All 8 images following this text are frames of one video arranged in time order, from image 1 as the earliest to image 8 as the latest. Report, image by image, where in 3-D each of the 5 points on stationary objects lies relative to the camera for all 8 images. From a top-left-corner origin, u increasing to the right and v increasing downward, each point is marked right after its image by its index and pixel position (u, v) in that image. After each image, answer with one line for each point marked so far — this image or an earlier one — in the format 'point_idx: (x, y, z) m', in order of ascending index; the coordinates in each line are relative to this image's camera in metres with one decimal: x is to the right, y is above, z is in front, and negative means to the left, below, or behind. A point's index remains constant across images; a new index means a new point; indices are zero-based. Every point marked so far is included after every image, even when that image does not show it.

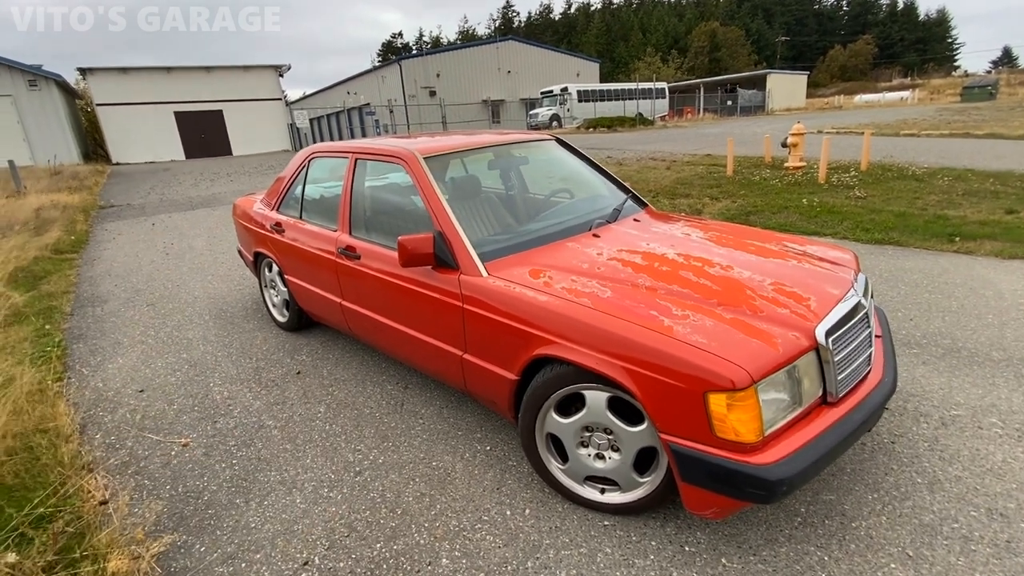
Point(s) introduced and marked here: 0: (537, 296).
0: (+0.1, 0.0, +2.1) m
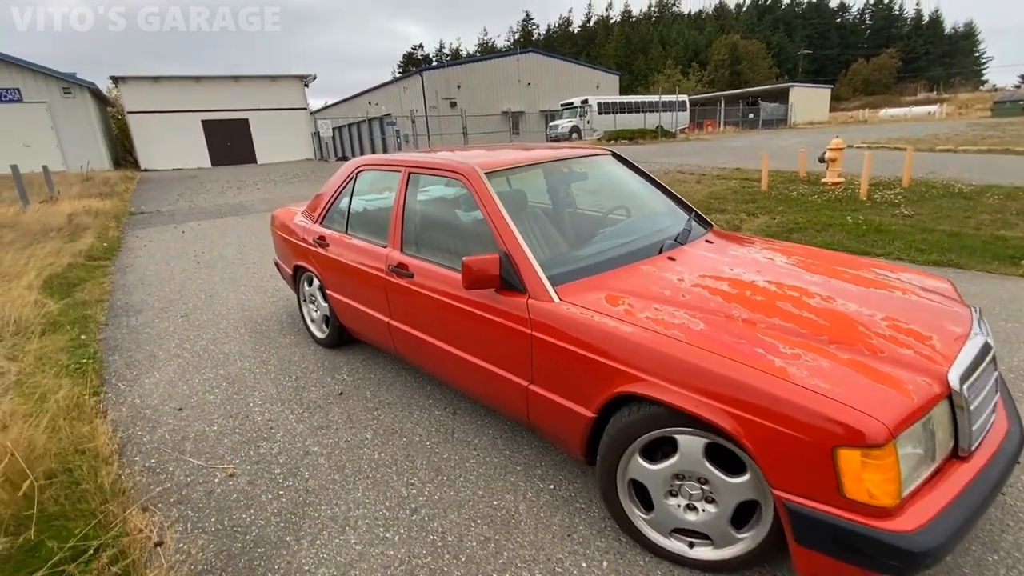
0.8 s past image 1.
0: (+0.4, -0.2, +1.9) m
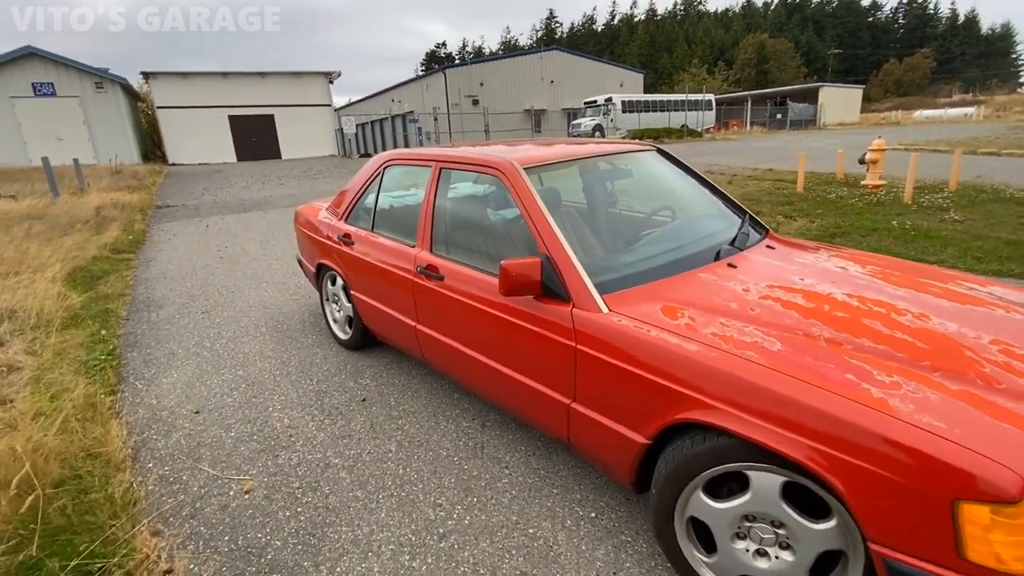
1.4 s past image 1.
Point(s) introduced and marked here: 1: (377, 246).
0: (+0.6, -0.2, +1.7) m
1: (-0.9, +0.3, +3.2) m
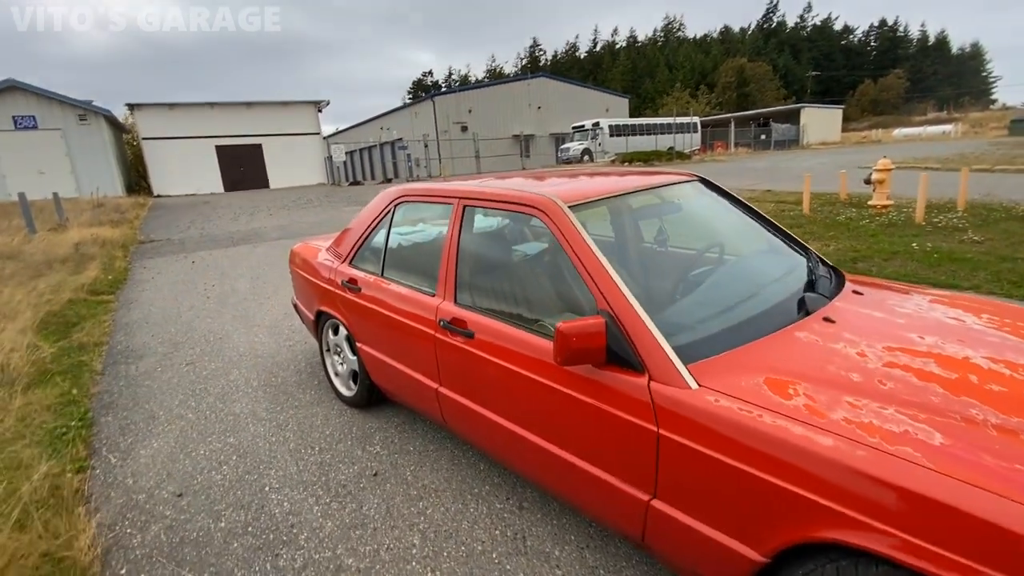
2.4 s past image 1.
0: (+0.8, -0.4, +1.3) m
1: (-0.7, 0.0, +2.8) m
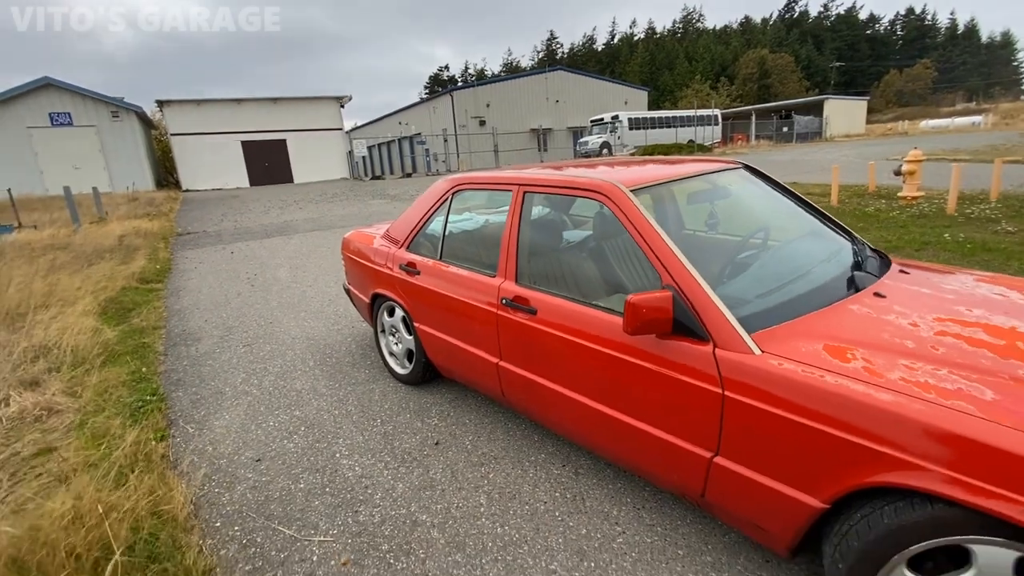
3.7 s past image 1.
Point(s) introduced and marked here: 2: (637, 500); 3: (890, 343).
0: (+1.0, -0.3, +1.5) m
1: (-0.4, +0.1, +3.0) m
2: (+0.6, -1.0, +2.3) m
3: (+1.2, -0.2, +1.6) m
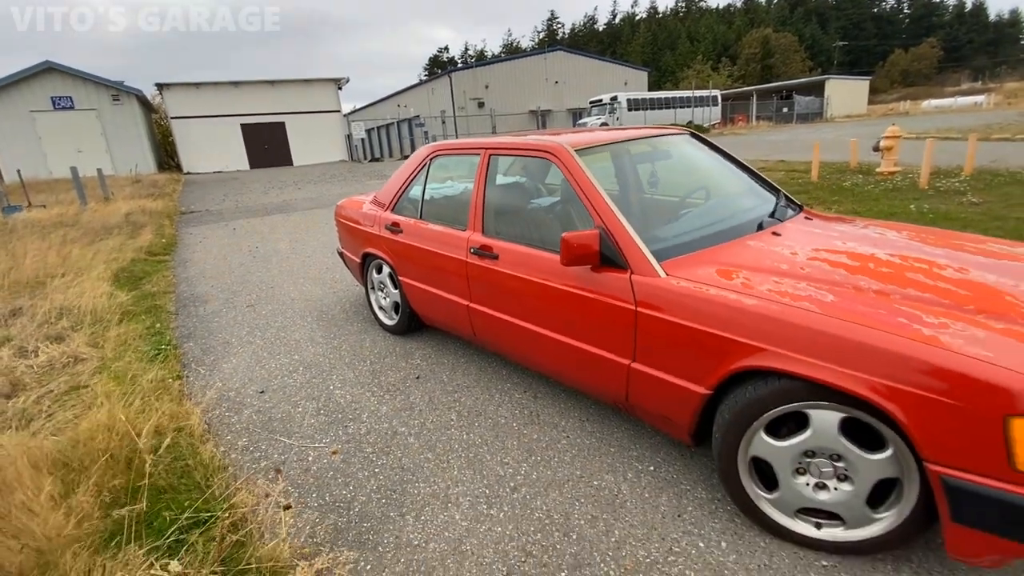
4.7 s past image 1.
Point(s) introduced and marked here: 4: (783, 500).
0: (+0.8, 0.0, +1.9) m
1: (-0.6, +0.4, +3.4) m
2: (+0.4, -0.7, +2.7) m
3: (+1.0, +0.1, +2.0) m
4: (+1.0, -0.8, +1.8) m
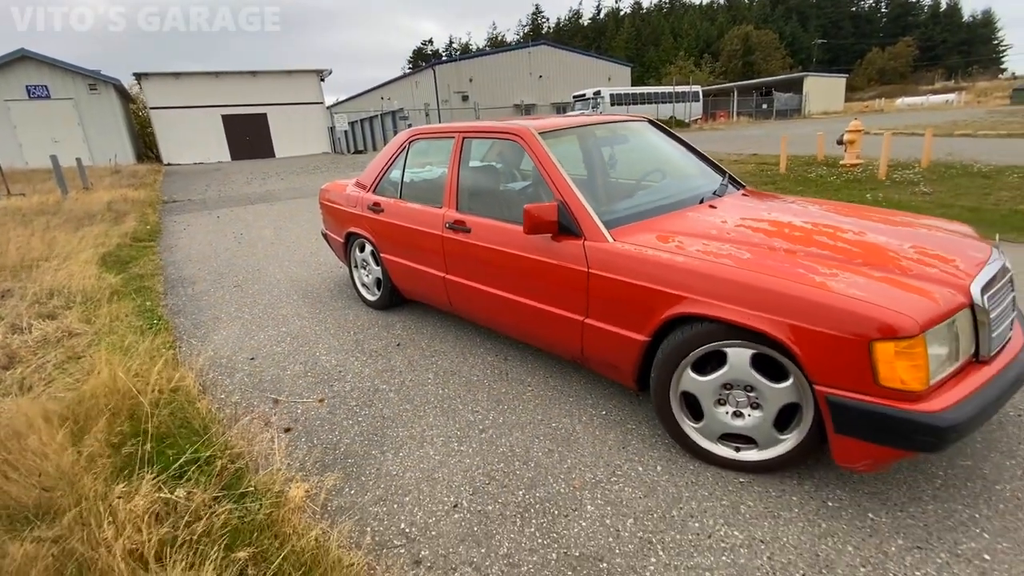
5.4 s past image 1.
0: (+0.7, +0.1, +2.2) m
1: (-0.8, +0.6, +3.6) m
2: (+0.2, -0.5, +3.0) m
3: (+0.9, +0.3, +2.4) m
4: (+0.8, -0.6, +2.2) m
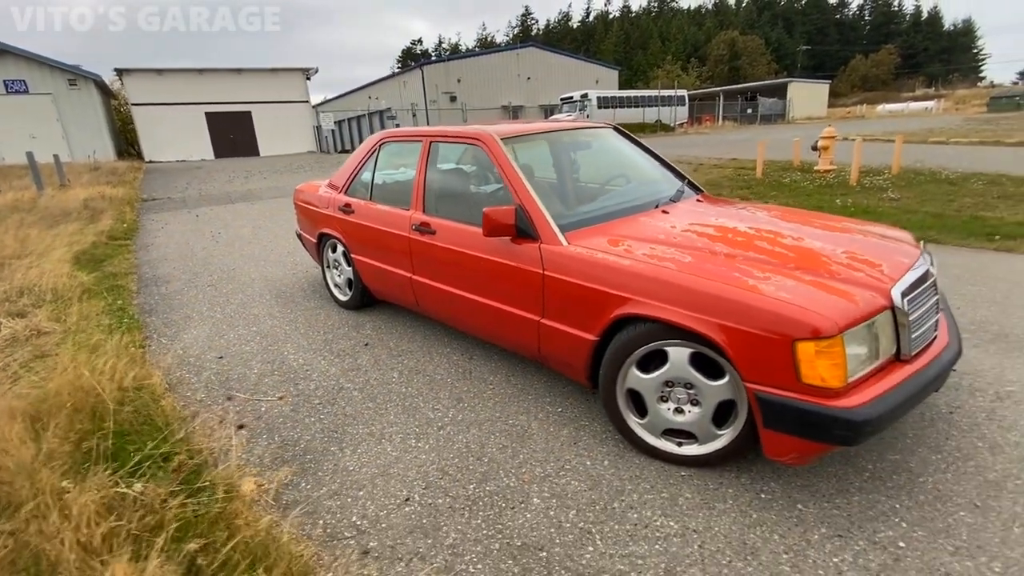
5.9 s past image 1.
0: (+0.5, +0.1, +2.3) m
1: (-1.0, +0.6, +3.7) m
2: (0.0, -0.5, +3.1) m
3: (+0.7, +0.3, +2.5) m
4: (+0.6, -0.6, +2.3) m
